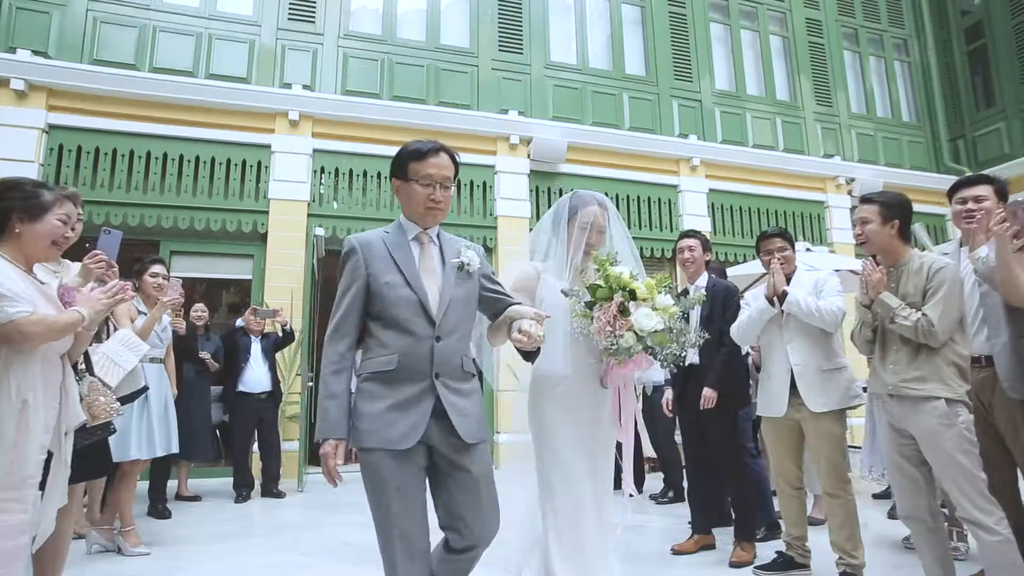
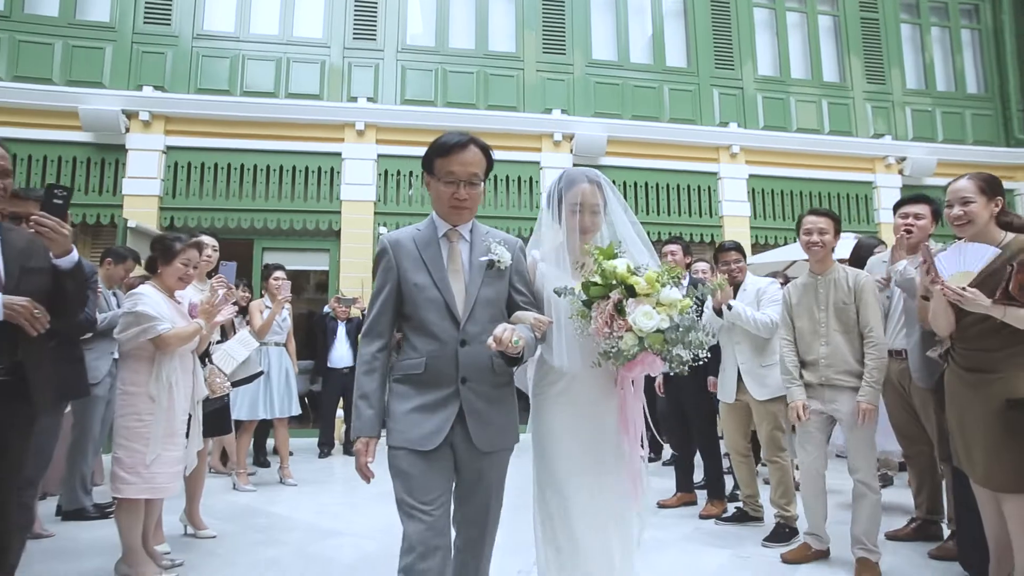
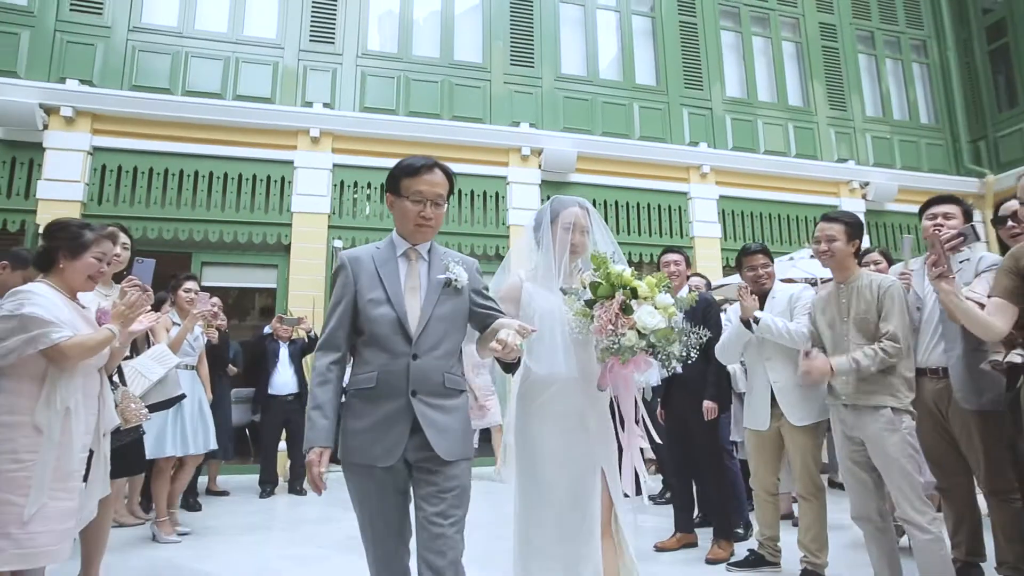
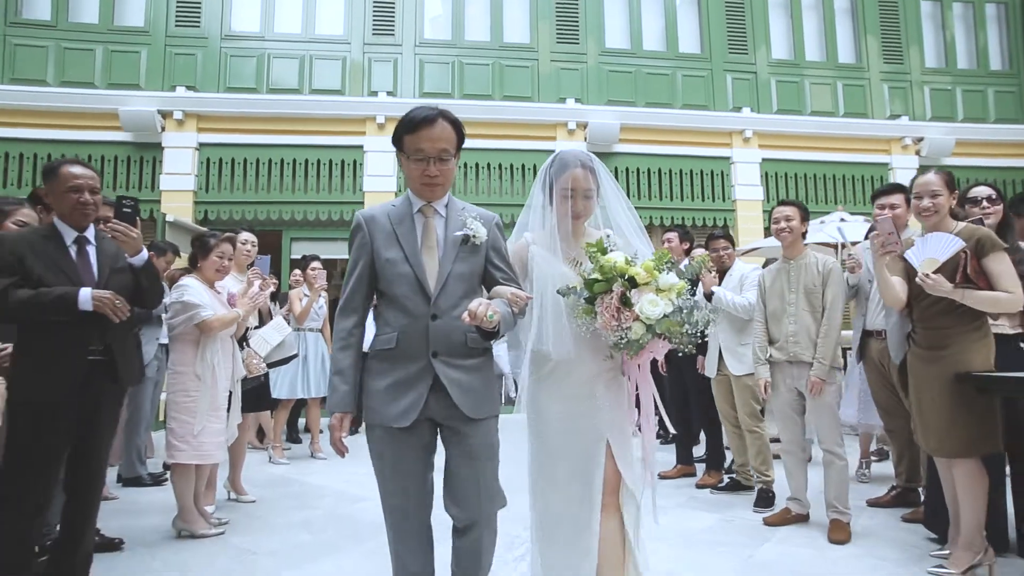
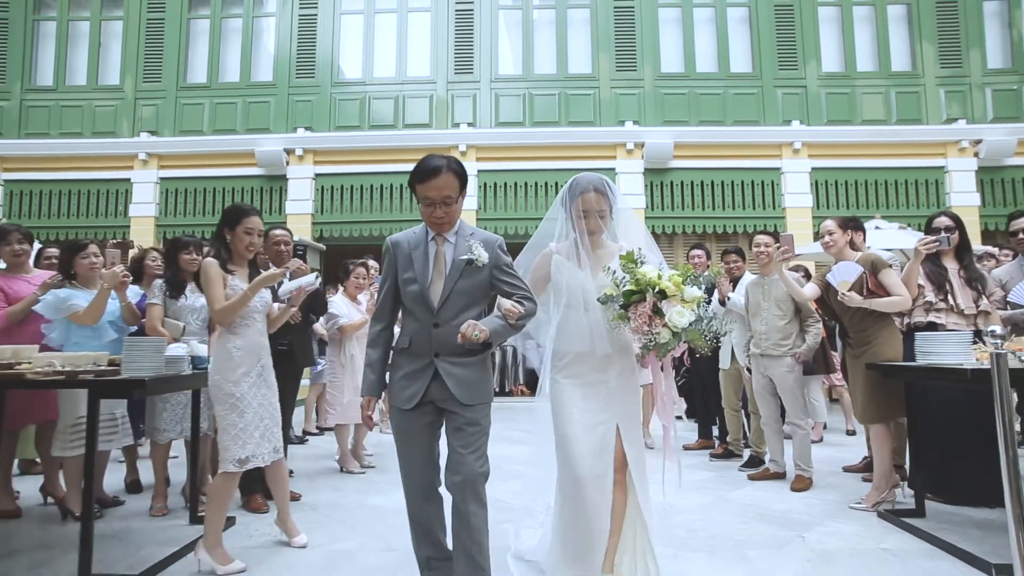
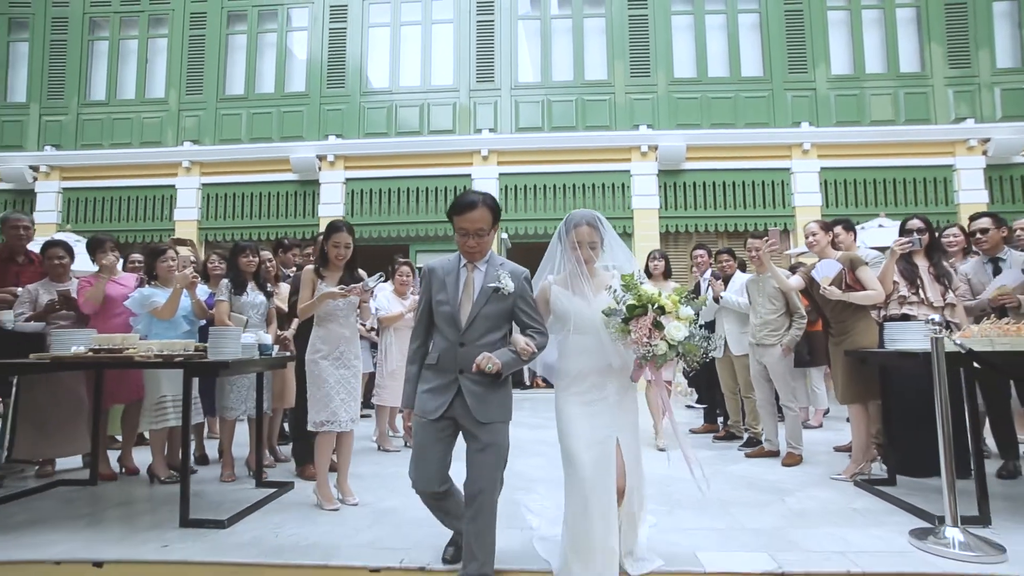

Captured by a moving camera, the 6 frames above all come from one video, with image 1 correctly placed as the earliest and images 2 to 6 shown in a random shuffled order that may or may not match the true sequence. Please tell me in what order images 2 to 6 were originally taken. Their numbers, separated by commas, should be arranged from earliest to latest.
3, 2, 4, 5, 6
